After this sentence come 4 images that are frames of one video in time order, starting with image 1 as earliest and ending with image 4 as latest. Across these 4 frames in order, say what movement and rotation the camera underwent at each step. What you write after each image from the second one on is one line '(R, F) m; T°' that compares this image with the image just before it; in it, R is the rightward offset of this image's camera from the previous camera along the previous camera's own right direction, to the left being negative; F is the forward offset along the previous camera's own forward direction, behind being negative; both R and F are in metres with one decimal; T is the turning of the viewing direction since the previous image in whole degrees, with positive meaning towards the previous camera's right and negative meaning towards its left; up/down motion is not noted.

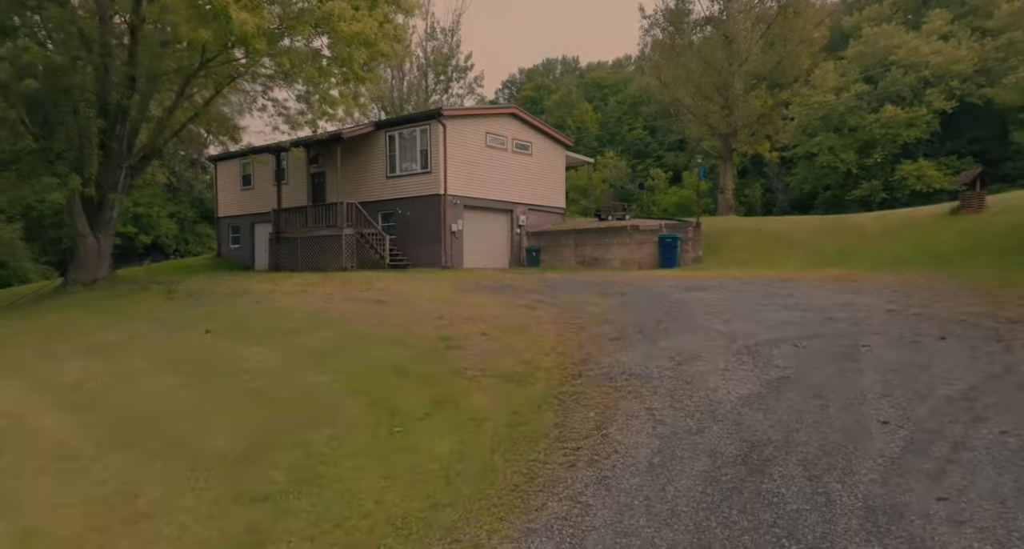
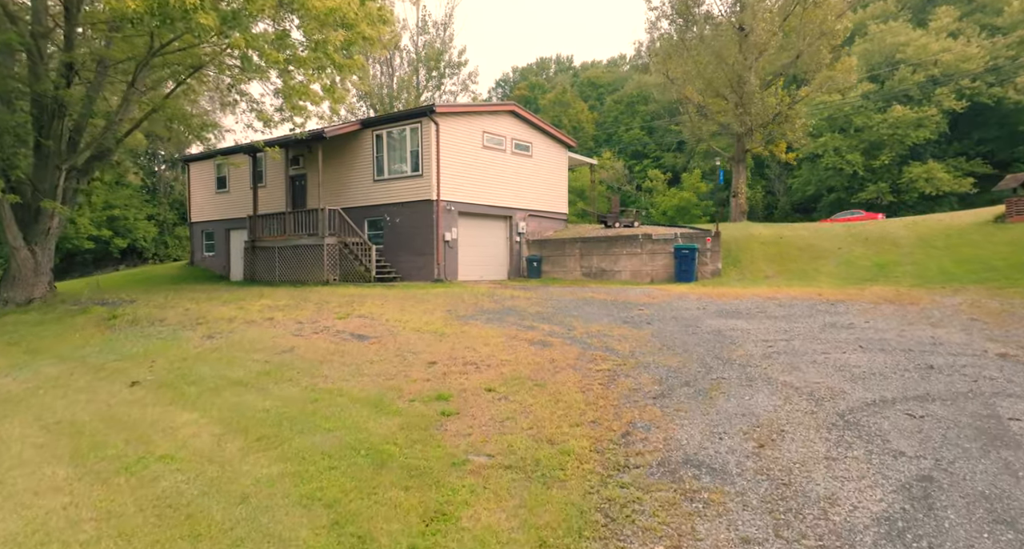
(-0.2, +1.6) m; +1°
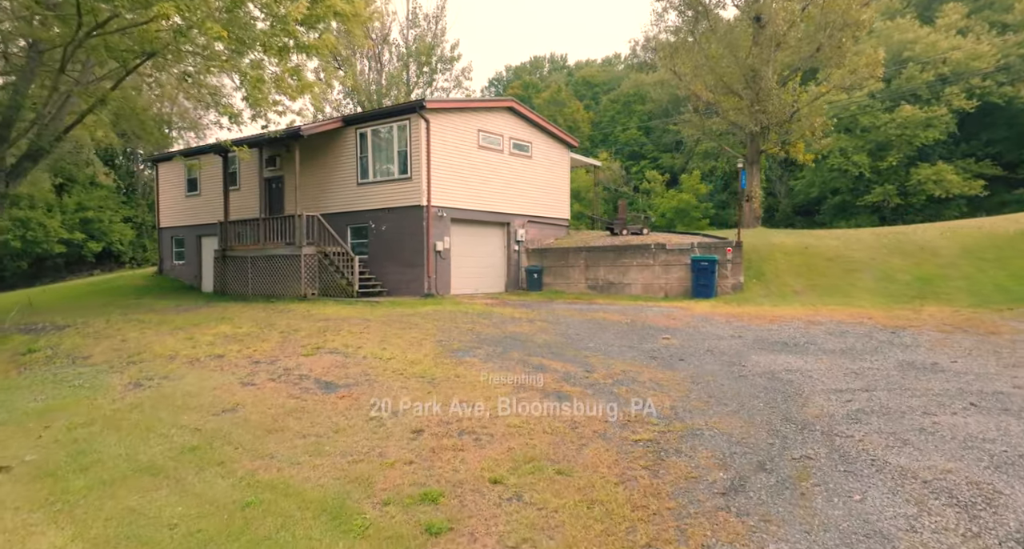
(-0.2, +1.6) m; +1°
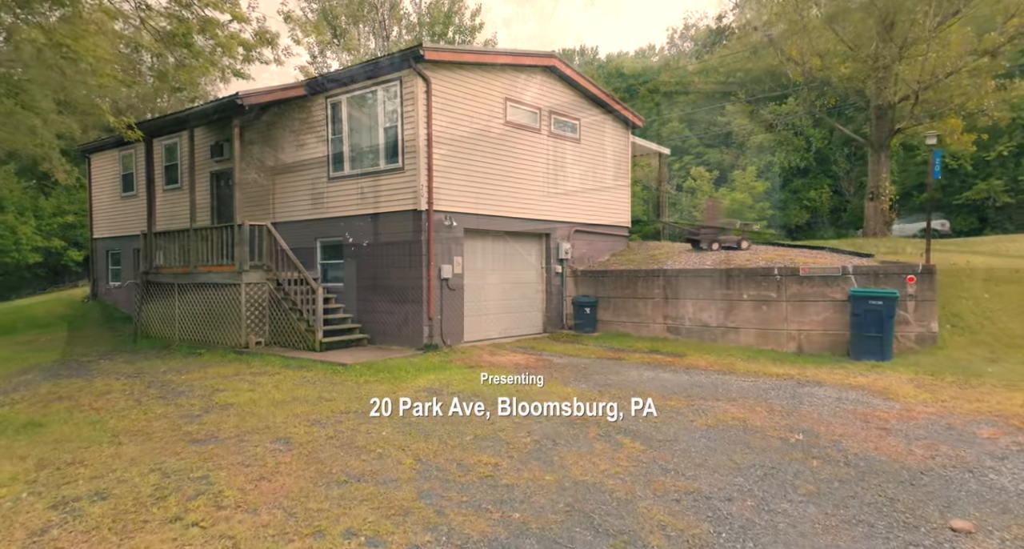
(-0.3, +5.2) m; -3°
